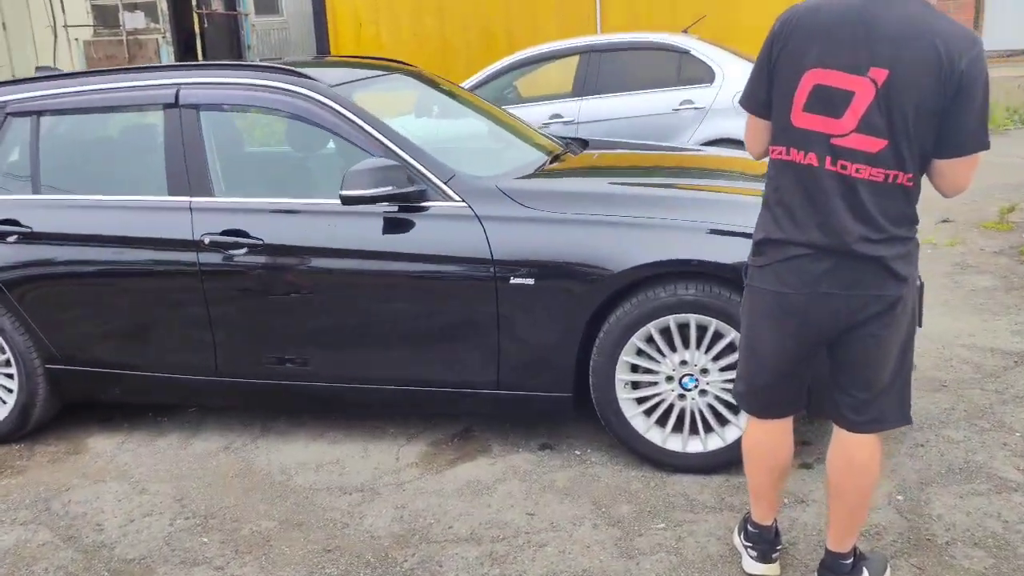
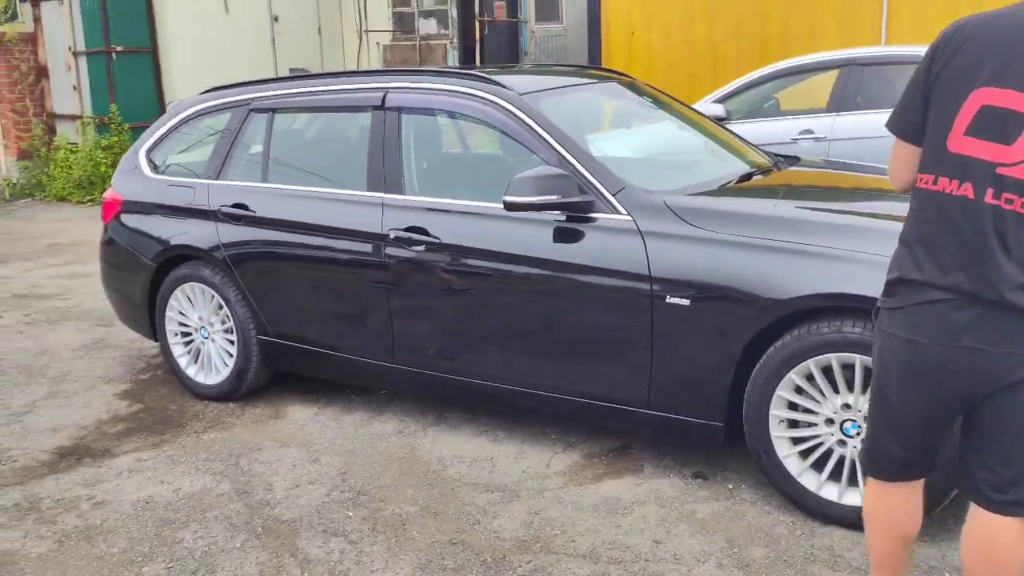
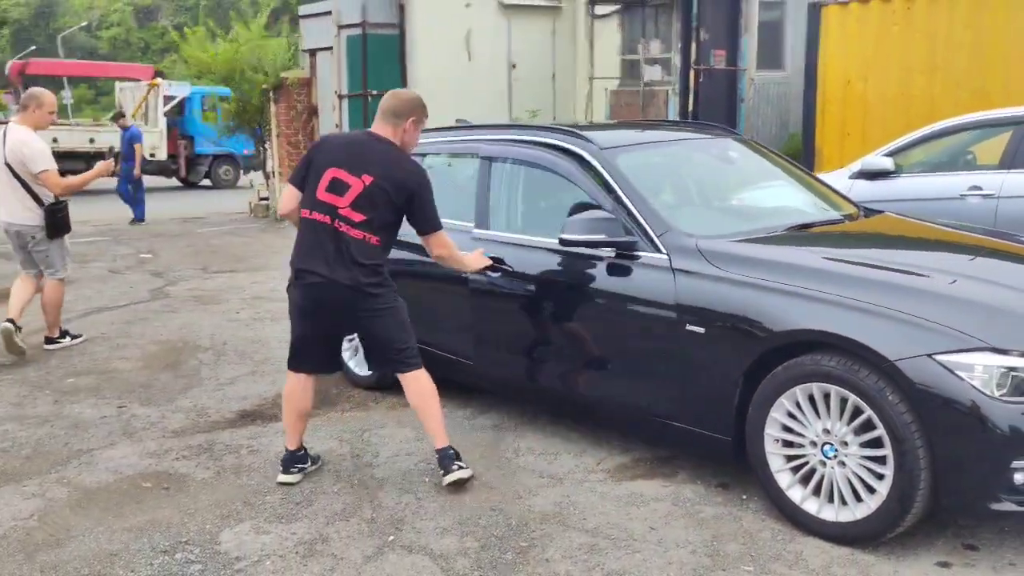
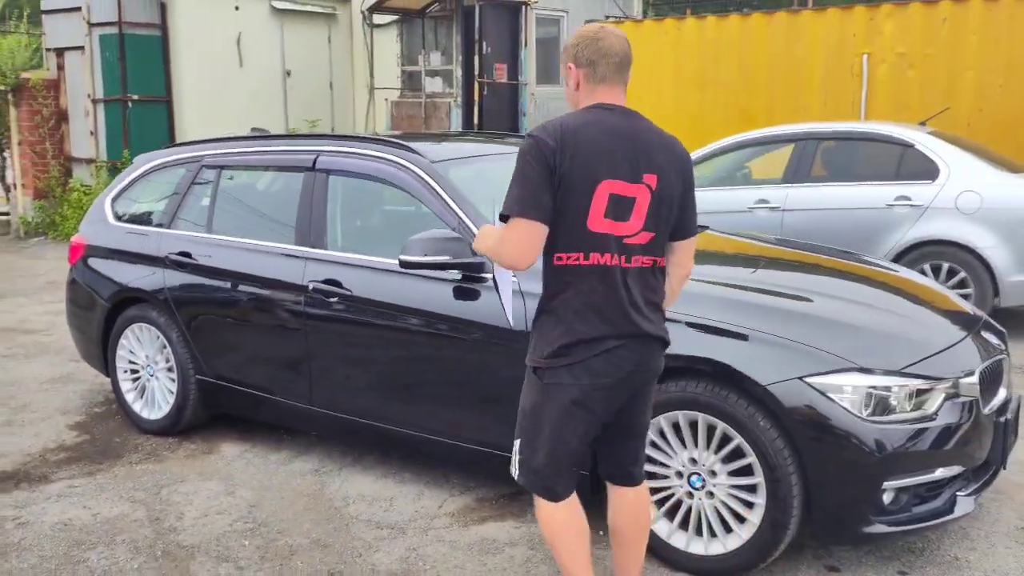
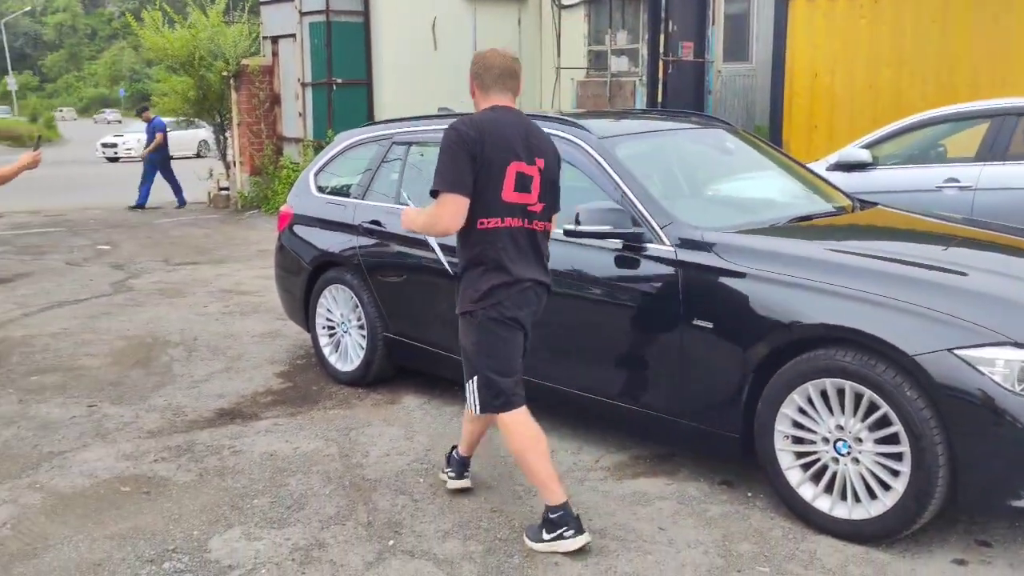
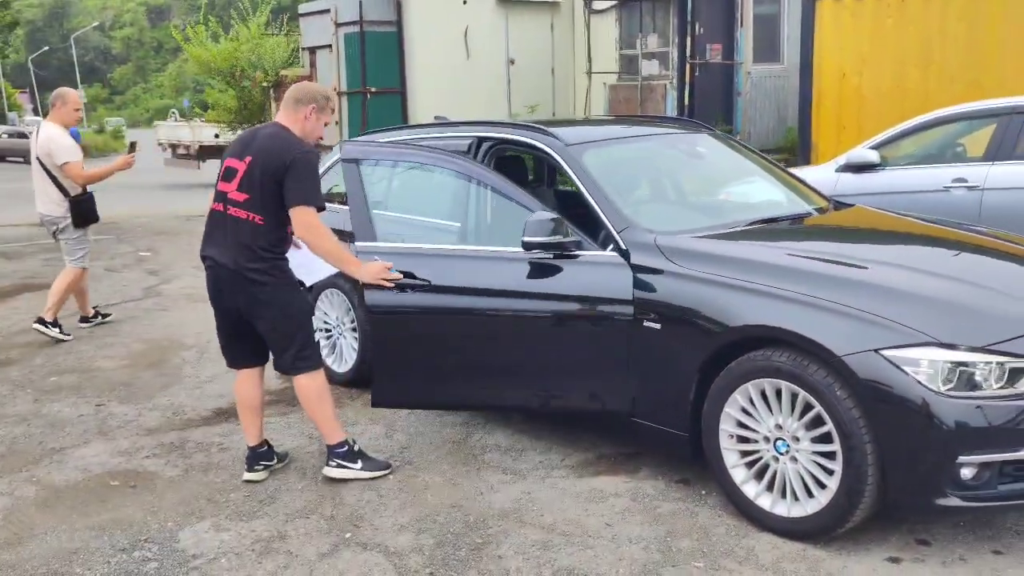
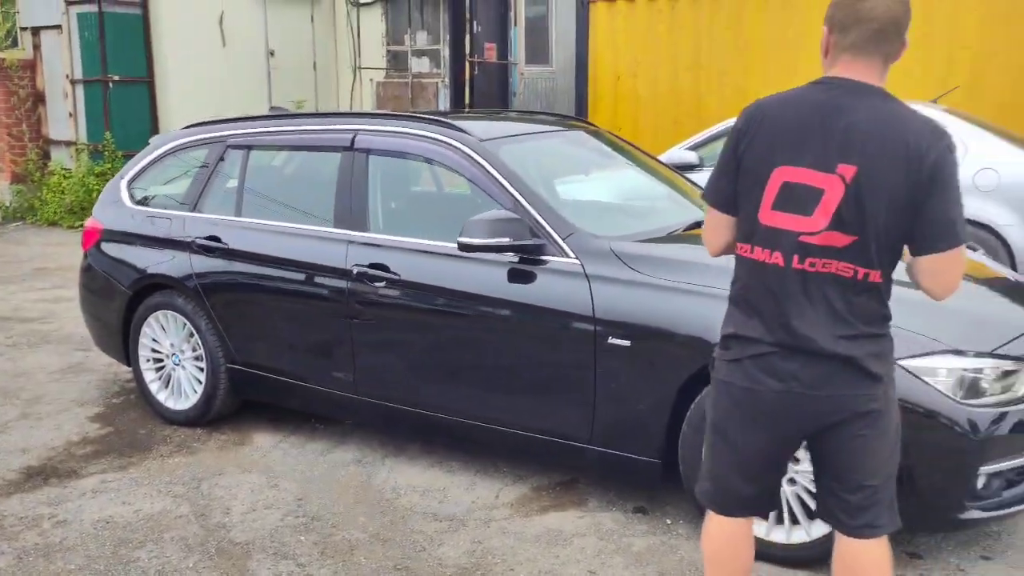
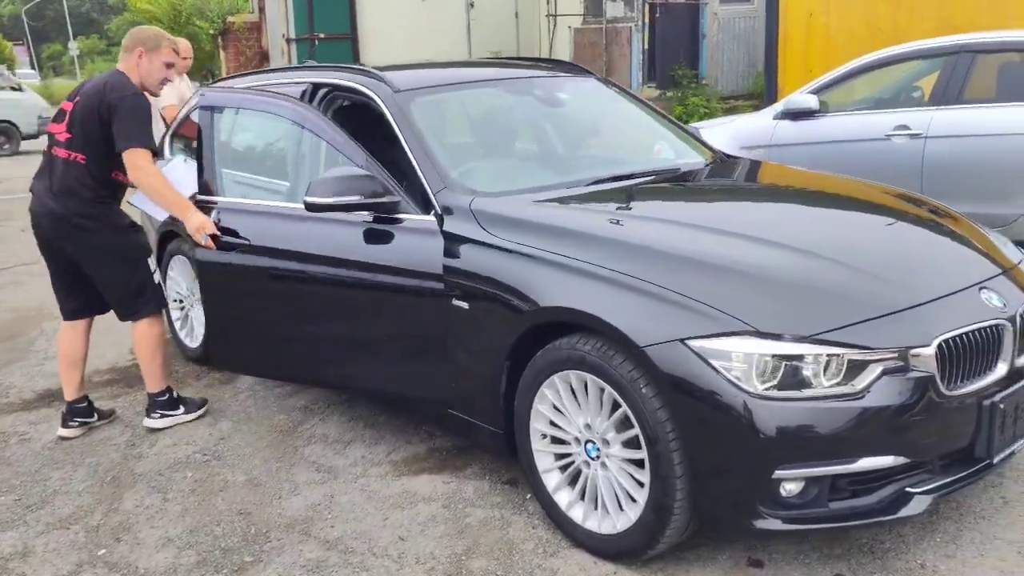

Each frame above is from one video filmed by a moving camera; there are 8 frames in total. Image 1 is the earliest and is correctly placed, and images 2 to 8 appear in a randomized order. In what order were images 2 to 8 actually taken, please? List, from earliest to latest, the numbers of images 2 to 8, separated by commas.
2, 7, 4, 5, 3, 6, 8
